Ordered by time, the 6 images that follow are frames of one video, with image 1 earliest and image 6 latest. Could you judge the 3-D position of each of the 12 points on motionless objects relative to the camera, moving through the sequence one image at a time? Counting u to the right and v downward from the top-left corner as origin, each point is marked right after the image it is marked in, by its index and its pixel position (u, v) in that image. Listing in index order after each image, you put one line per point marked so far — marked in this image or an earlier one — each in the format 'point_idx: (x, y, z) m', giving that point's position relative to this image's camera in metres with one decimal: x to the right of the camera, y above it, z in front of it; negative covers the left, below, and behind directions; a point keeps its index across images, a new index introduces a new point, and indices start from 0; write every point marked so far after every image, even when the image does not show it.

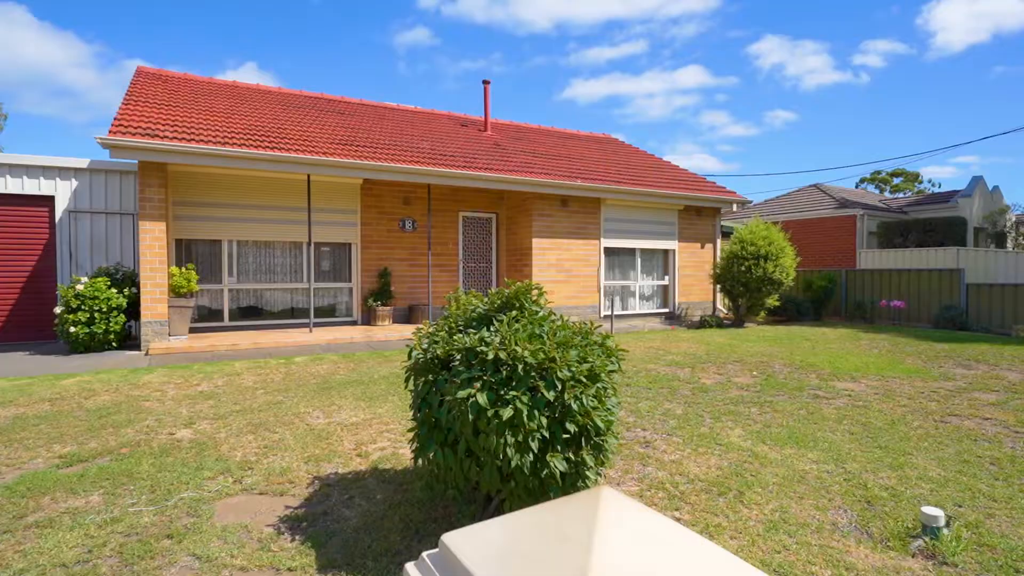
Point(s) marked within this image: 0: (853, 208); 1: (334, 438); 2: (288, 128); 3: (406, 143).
0: (+10.9, +2.6, +17.9) m
1: (-1.3, -1.1, +4.2) m
2: (-4.2, +3.0, +10.5) m
3: (-2.1, +2.9, +11.3) m
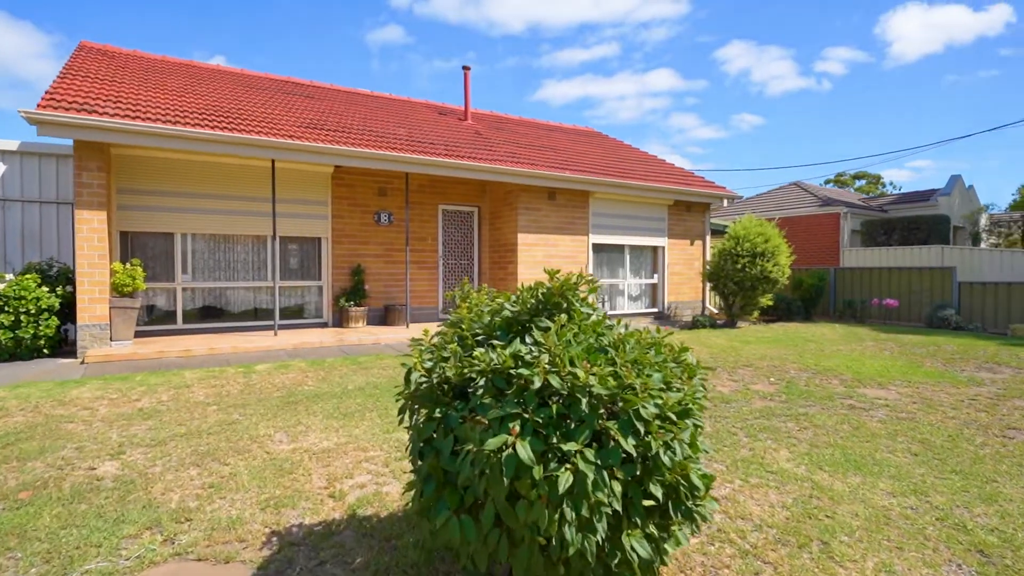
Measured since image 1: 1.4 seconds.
0: (+10.3, +2.6, +17.7) m
1: (-1.3, -1.1, +3.4) m
2: (-4.5, +3.1, +9.5) m
3: (-2.4, +3.0, +10.4) m
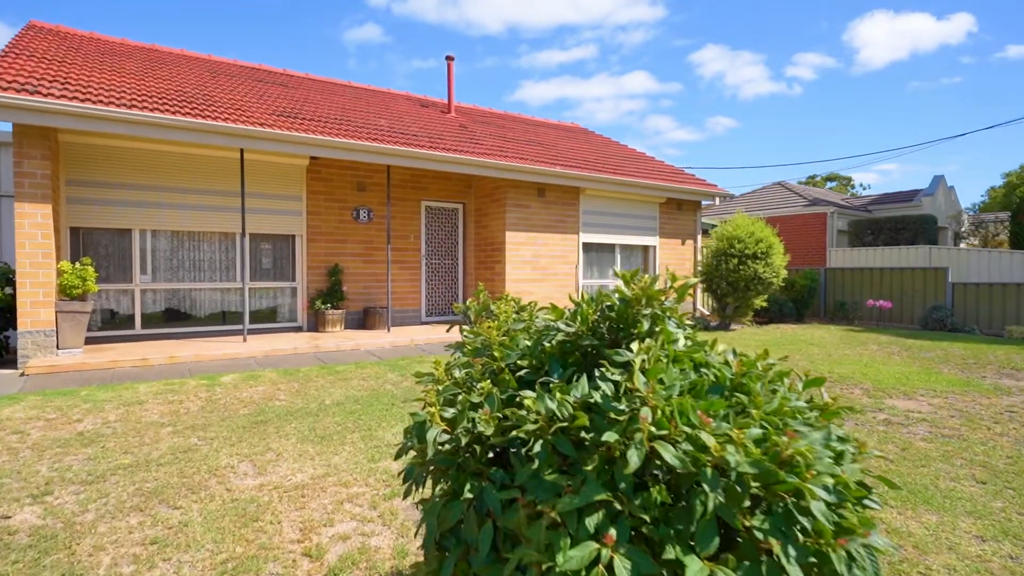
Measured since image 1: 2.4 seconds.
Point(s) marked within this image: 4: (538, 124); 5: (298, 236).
0: (+9.8, +2.6, +17.5) m
1: (-1.2, -1.1, +2.7) m
2: (-4.7, +3.0, +8.8) m
3: (-2.6, +2.9, +9.7) m
4: (+0.7, +4.3, +14.4) m
5: (-3.6, +0.9, +9.3) m
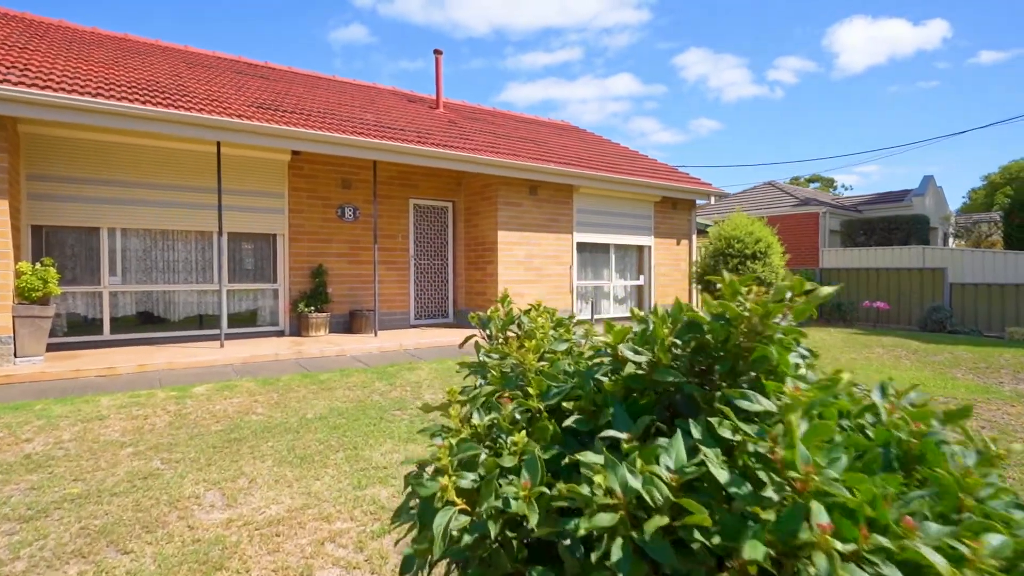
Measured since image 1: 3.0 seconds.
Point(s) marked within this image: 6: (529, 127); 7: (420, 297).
0: (+9.5, +2.6, +17.4) m
1: (-1.2, -1.2, +2.3) m
2: (-4.8, +3.0, +8.3) m
3: (-2.8, +2.9, +9.3) m
4: (+0.4, +4.2, +14.1) m
5: (-3.7, +0.8, +8.8) m
6: (+0.4, +3.9, +13.4) m
7: (-1.7, -0.2, +10.3) m
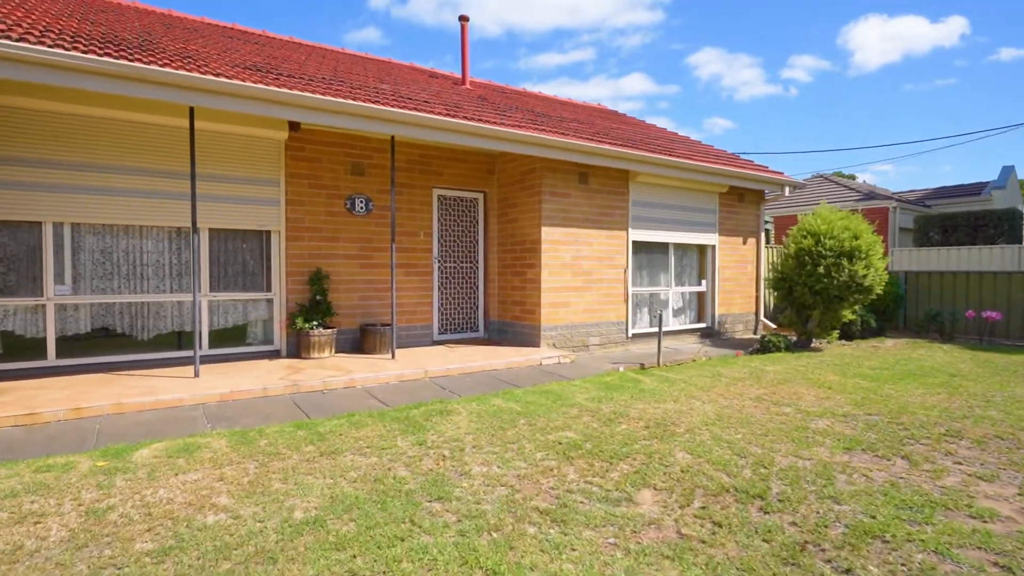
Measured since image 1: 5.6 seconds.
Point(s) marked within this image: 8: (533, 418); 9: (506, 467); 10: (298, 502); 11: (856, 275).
0: (+10.3, +2.4, +15.4) m
1: (-0.6, -1.3, +0.6) m
2: (-4.1, +2.9, +6.6) m
3: (-2.1, +2.8, +7.6) m
4: (+1.2, +4.1, +12.3) m
5: (-3.0, +0.7, +7.1) m
6: (+1.1, +3.8, +11.6) m
7: (-1.0, -0.3, +8.5) m
8: (+0.2, -1.1, +4.7) m
9: (0.0, -1.2, +3.6) m
10: (-1.2, -1.2, +3.2) m
11: (+5.4, +0.2, +8.7) m
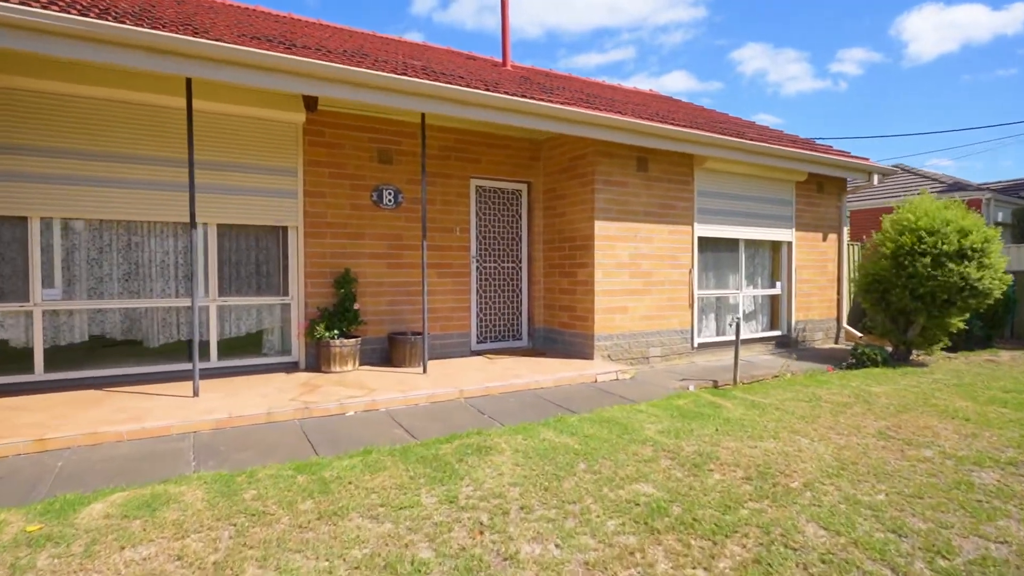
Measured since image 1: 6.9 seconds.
0: (+11.4, +2.4, +13.6) m
1: (-0.6, -1.3, -0.4) m
2: (-3.6, +2.8, +5.8) m
3: (-1.5, +2.7, +6.7) m
4: (+2.1, +4.1, +11.2) m
5: (-2.5, +0.7, +6.3) m
6: (+2.0, +3.7, +10.5) m
7: (-0.4, -0.3, +7.5) m
8: (+0.5, -1.1, +3.6) m
9: (+0.3, -1.2, +2.6) m
10: (-0.9, -1.2, +2.3) m
11: (+6.0, +0.2, +7.3) m
